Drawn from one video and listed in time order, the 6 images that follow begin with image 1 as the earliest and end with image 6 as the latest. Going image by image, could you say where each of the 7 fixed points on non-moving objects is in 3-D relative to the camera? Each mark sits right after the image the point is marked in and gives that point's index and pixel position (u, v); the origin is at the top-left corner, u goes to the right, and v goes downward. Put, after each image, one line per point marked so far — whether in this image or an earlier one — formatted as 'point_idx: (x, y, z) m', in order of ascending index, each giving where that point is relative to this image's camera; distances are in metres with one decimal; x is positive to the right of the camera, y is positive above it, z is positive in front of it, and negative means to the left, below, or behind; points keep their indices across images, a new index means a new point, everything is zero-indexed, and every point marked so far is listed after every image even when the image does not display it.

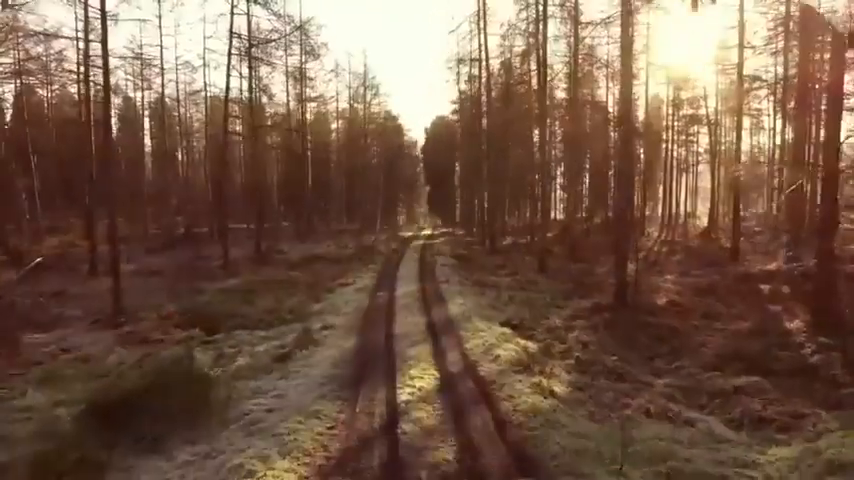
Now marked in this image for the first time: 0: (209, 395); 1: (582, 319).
0: (-2.8, -2.0, +8.5) m
1: (+3.2, -1.6, +13.8) m
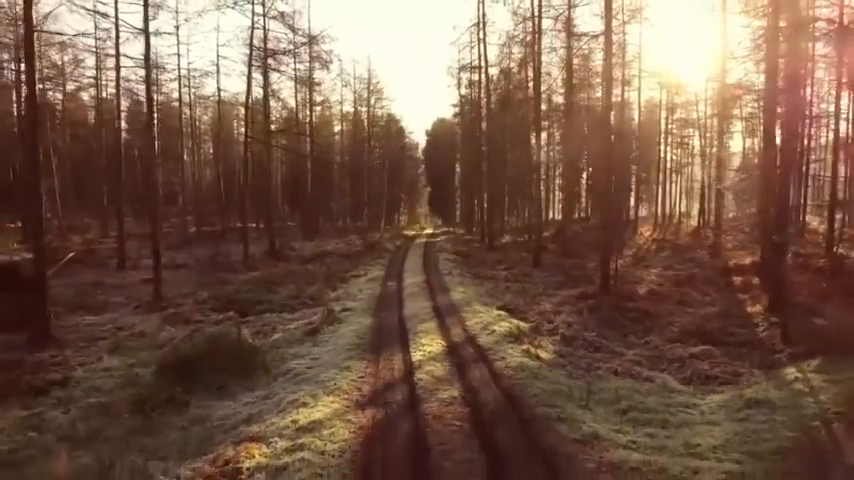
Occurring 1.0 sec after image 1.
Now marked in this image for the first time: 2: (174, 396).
0: (-2.6, -1.8, +10.4) m
1: (+3.3, -1.5, +15.7) m
2: (-3.3, -2.0, +8.8) m
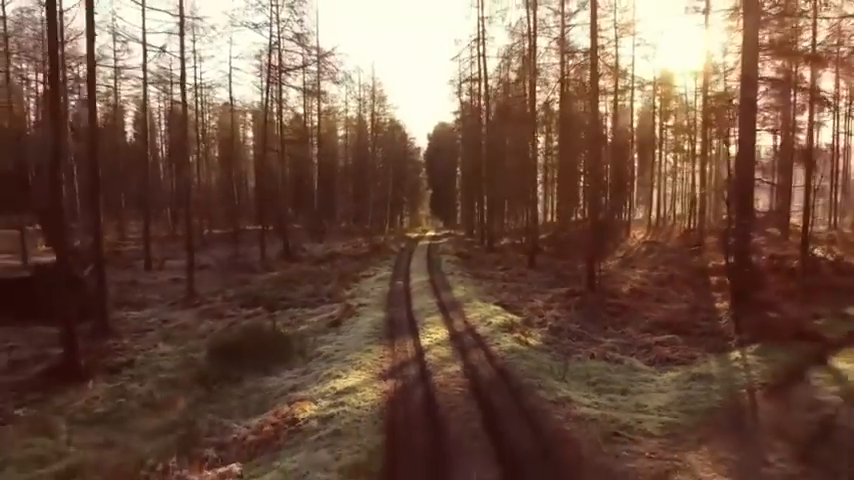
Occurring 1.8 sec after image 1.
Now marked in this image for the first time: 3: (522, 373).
0: (-2.5, -1.9, +12.4) m
1: (+3.4, -1.6, +17.6) m
2: (-3.2, -2.1, +10.8) m
3: (+1.4, -2.0, +9.9) m
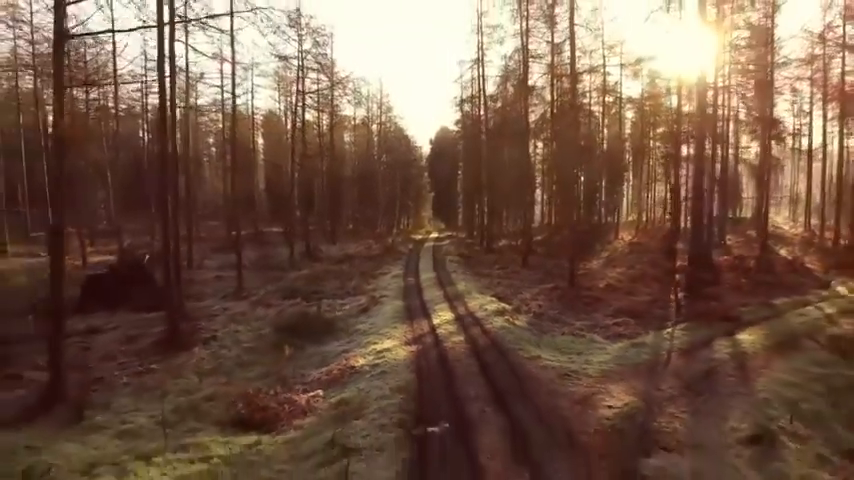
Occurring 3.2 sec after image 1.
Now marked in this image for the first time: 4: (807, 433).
0: (-2.3, -2.0, +16.2) m
1: (+3.7, -1.7, +21.5) m
2: (-3.0, -2.2, +14.6) m
3: (+1.7, -2.1, +13.8) m
4: (+5.0, -2.5, +8.8) m
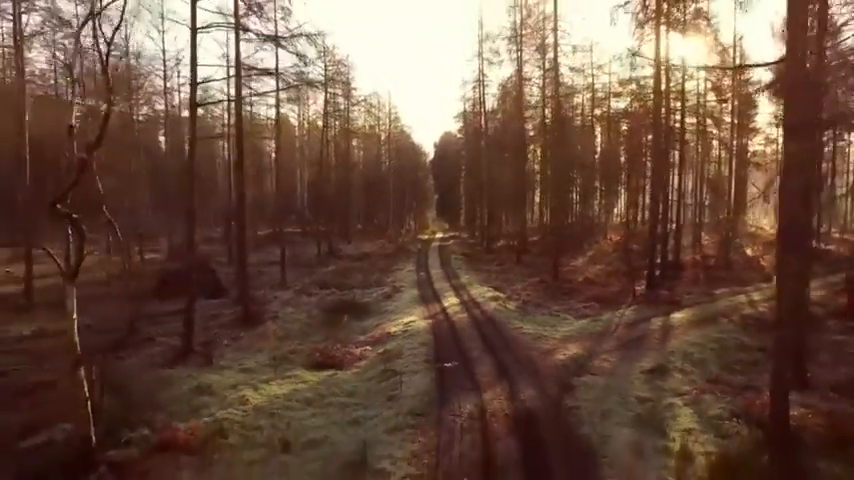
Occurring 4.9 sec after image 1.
0: (-1.9, -2.1, +21.1) m
1: (+4.1, -1.8, +26.3) m
2: (-2.6, -2.3, +19.4) m
3: (+2.0, -2.2, +18.6) m
4: (+5.4, -2.6, +13.6) m
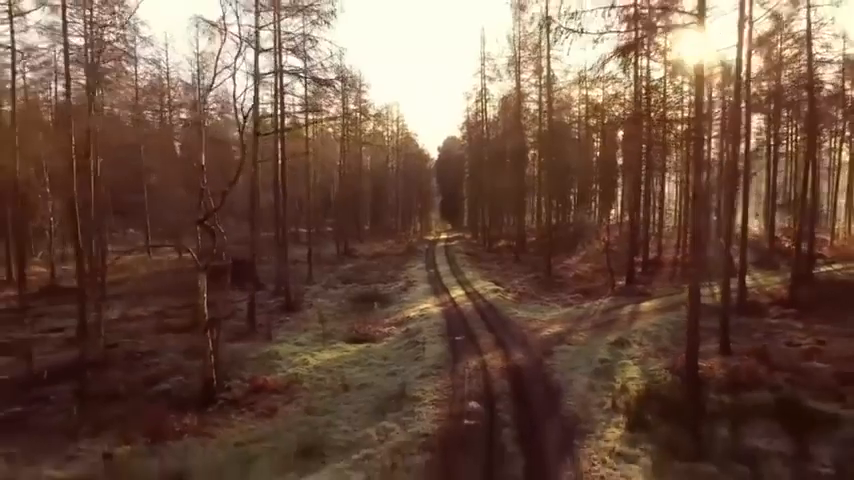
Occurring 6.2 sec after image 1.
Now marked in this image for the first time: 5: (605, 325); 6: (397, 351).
0: (-1.5, -2.1, +25.0) m
1: (+4.5, -1.8, +30.2) m
2: (-2.2, -2.4, +23.4) m
3: (+2.4, -2.2, +22.5) m
4: (+5.7, -2.7, +17.5) m
5: (+5.2, -2.5, +19.7) m
6: (-0.7, -2.7, +16.6) m
